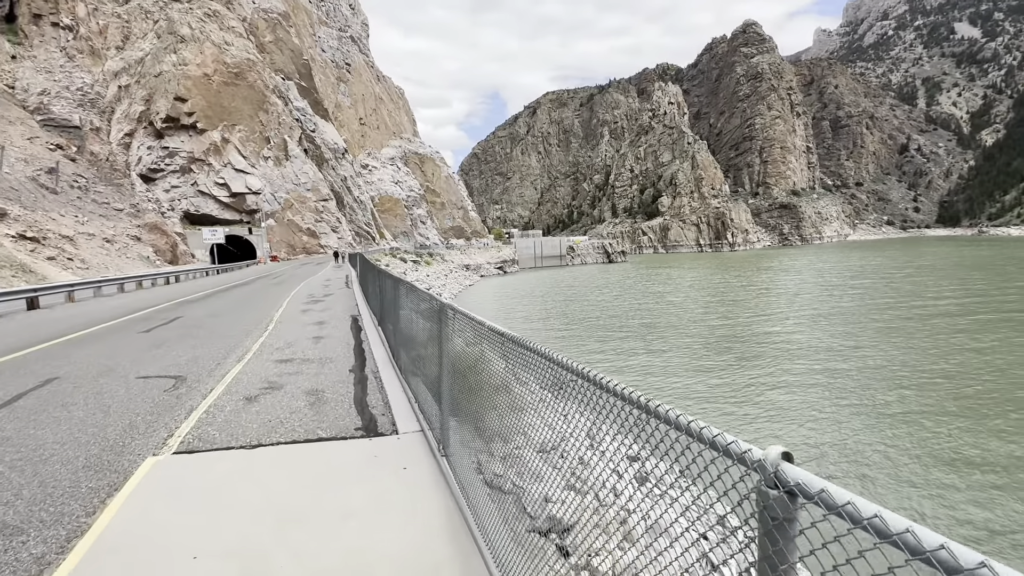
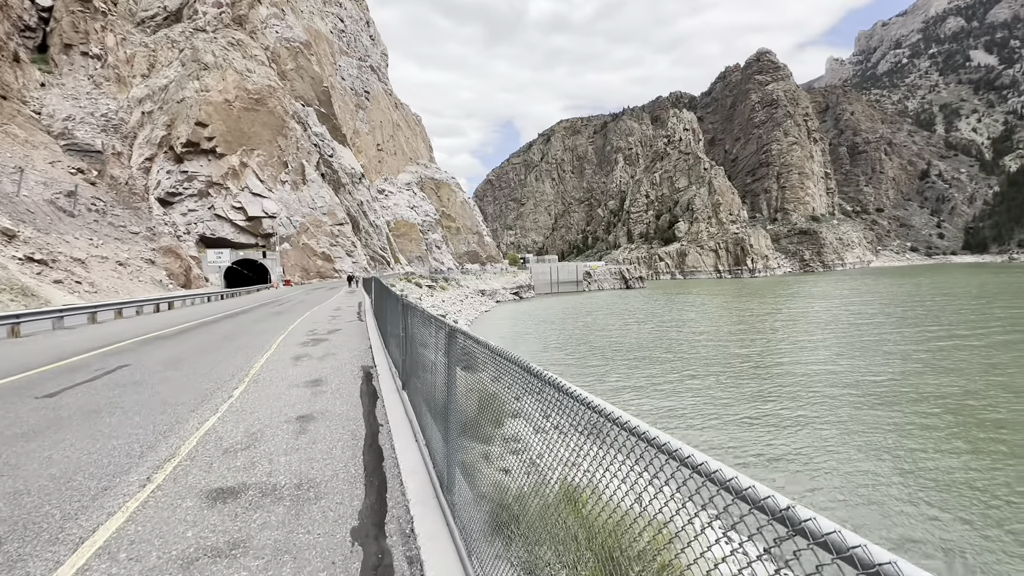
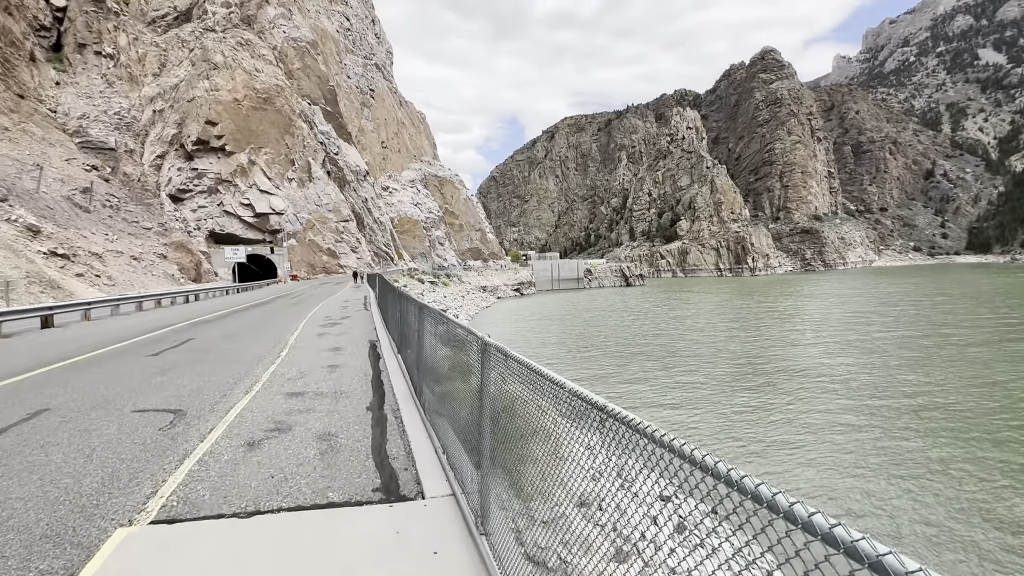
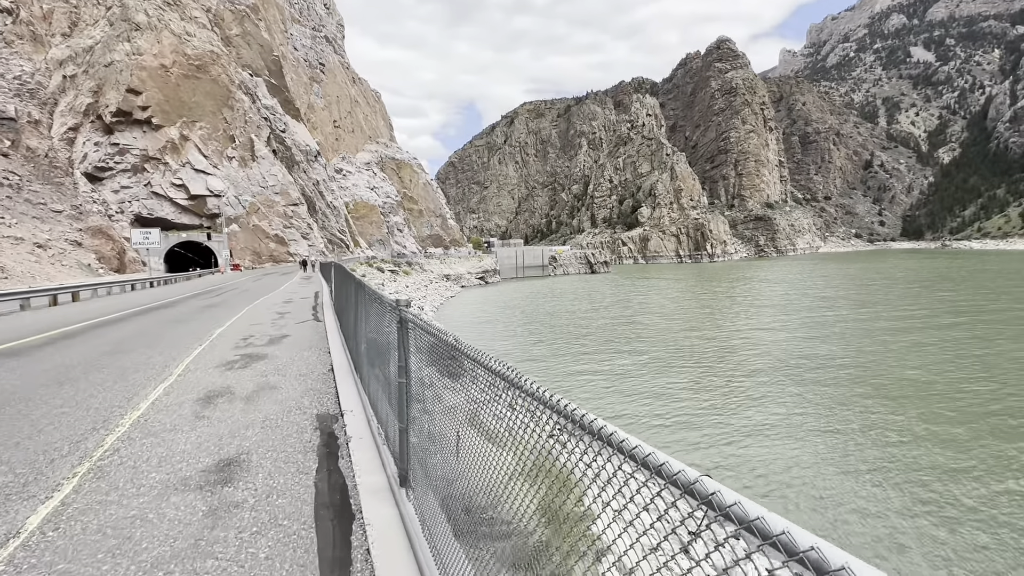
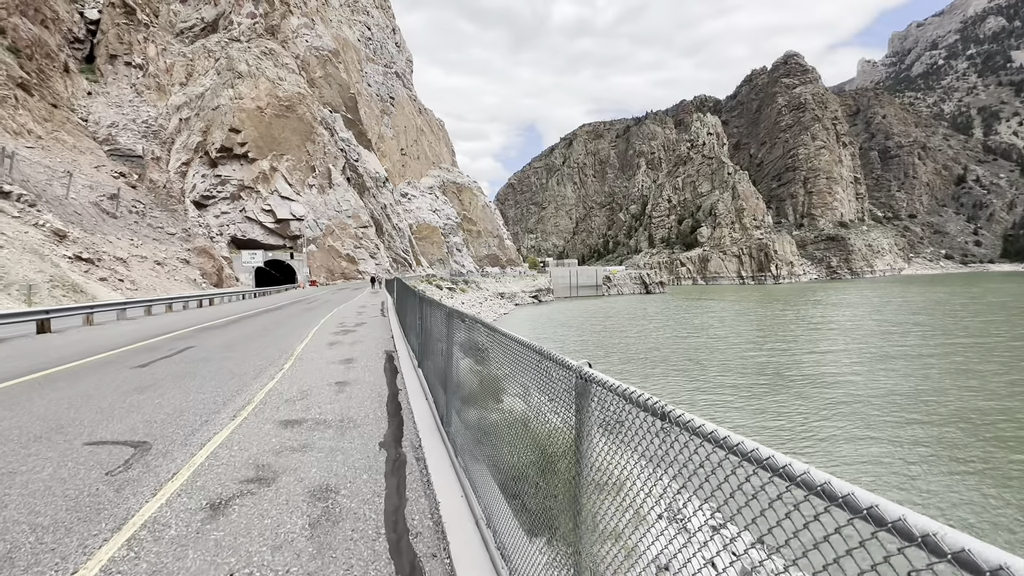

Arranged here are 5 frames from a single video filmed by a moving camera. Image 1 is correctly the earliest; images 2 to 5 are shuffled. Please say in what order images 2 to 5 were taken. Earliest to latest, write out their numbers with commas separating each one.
3, 5, 2, 4
